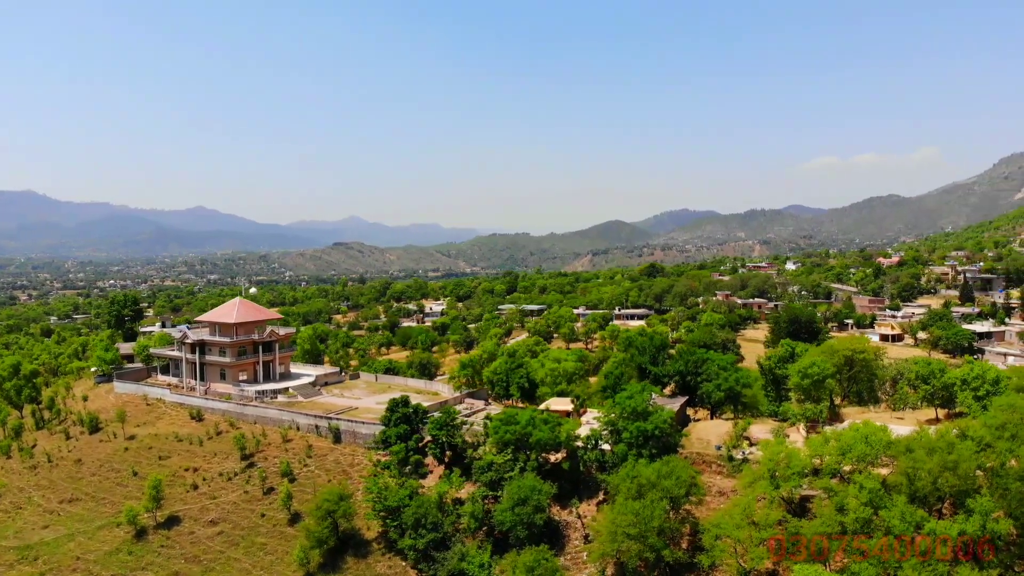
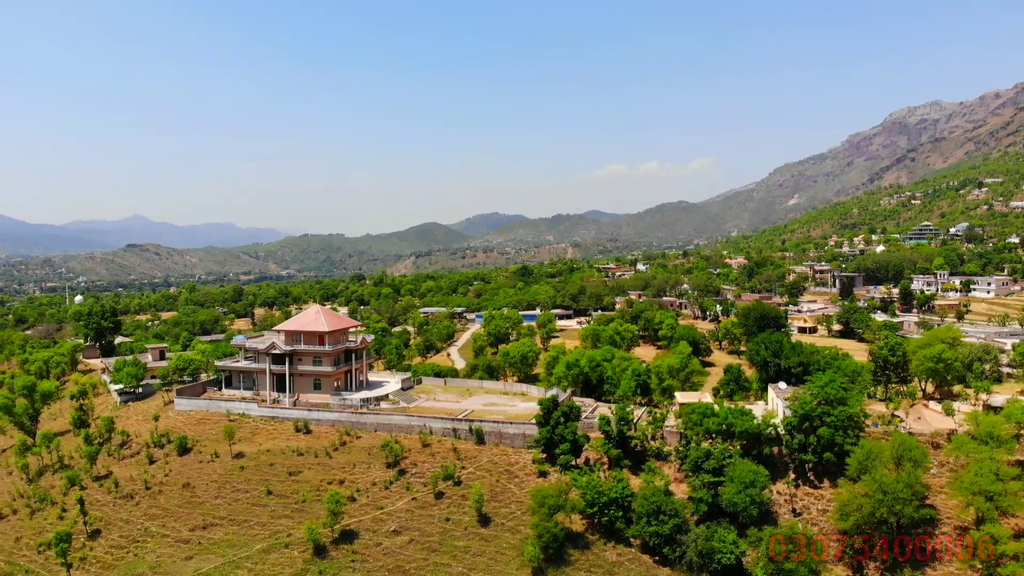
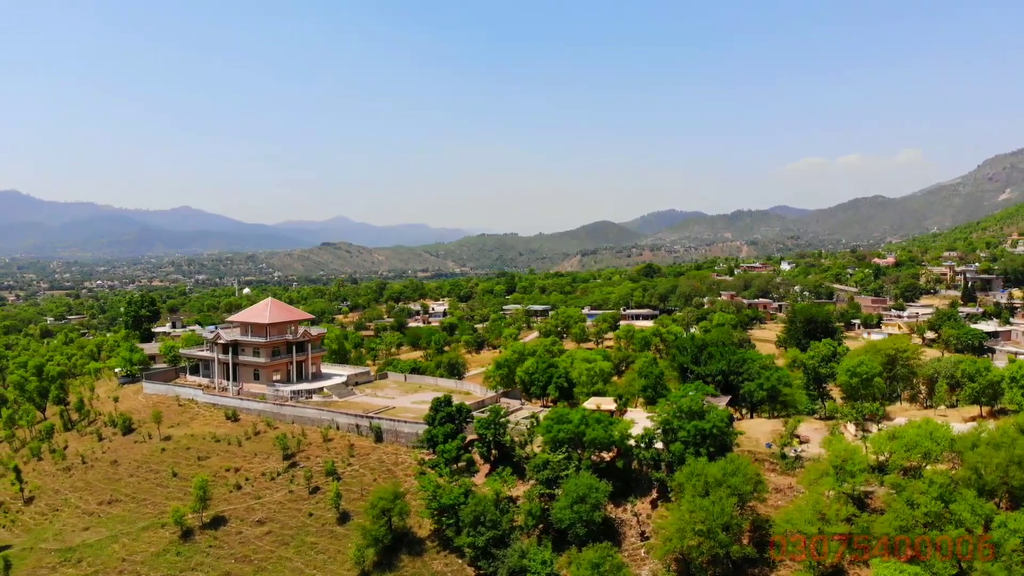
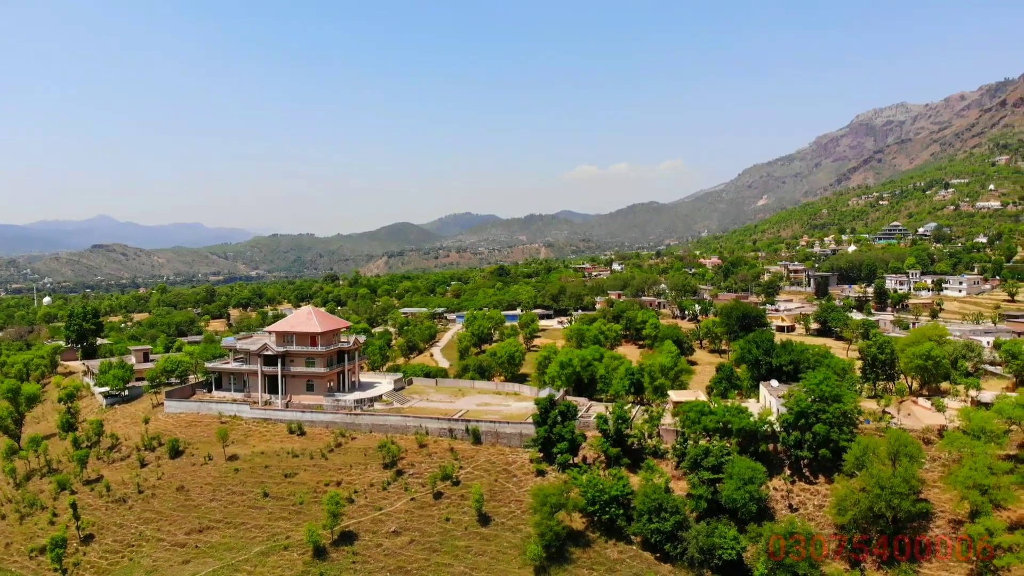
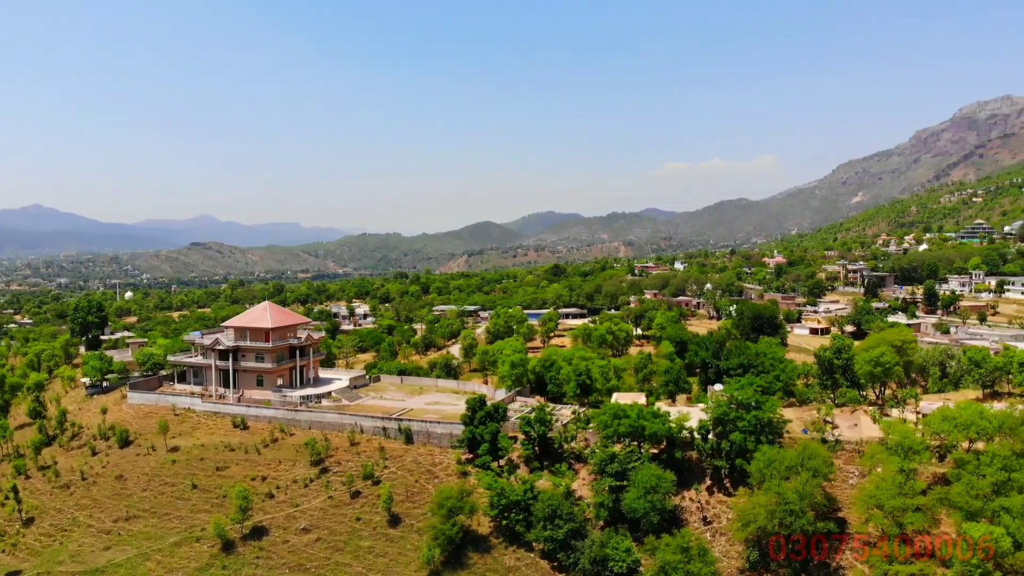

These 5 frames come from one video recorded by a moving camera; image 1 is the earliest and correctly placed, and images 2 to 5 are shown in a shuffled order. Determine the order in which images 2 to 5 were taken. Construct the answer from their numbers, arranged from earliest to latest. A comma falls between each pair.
3, 5, 2, 4
